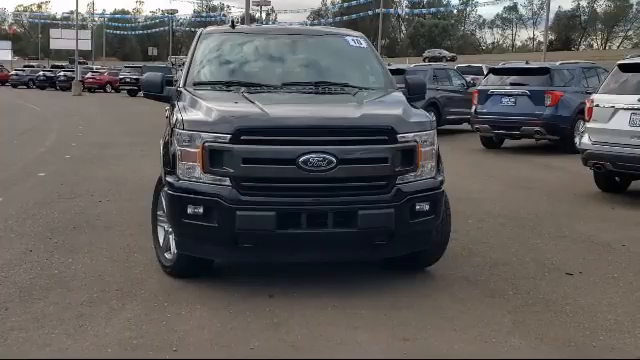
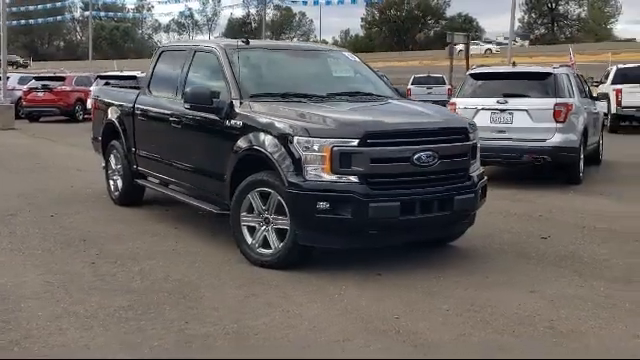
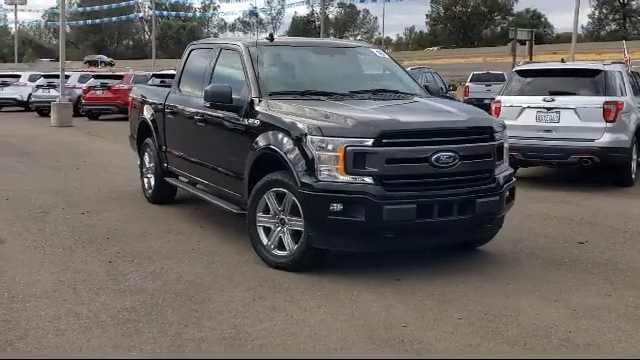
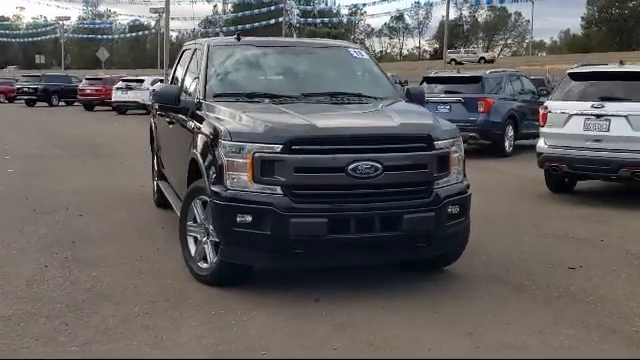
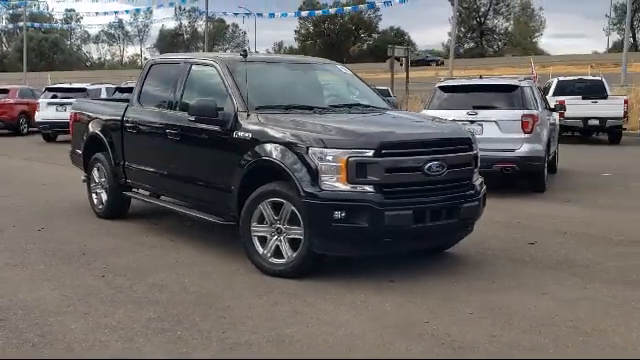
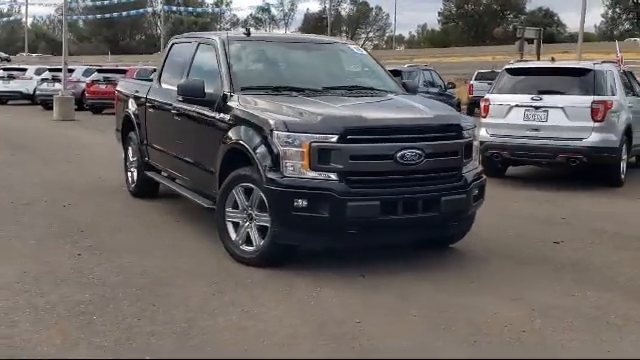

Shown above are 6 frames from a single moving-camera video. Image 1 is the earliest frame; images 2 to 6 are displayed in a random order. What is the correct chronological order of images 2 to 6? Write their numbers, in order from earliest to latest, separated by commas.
4, 6, 3, 2, 5
